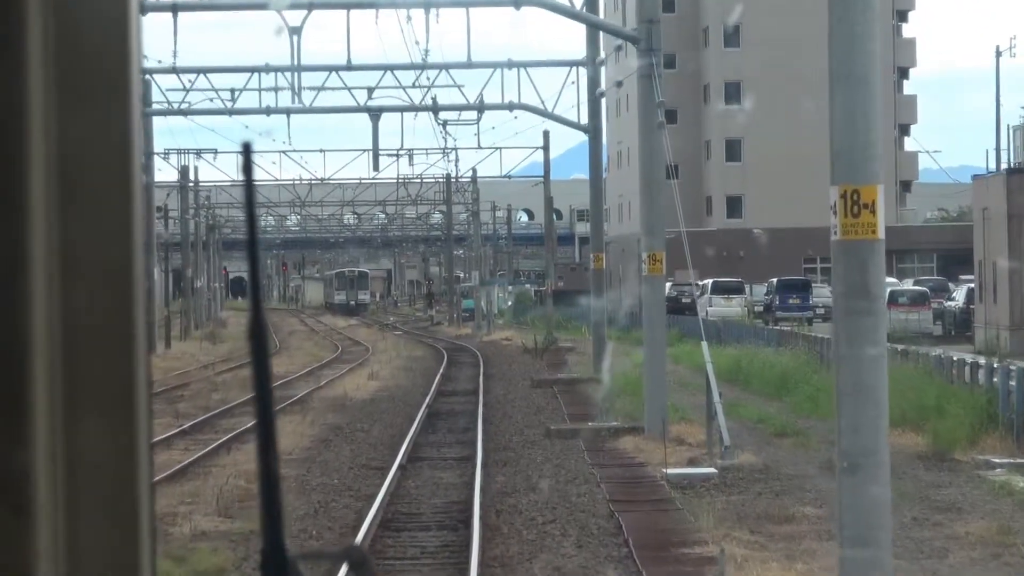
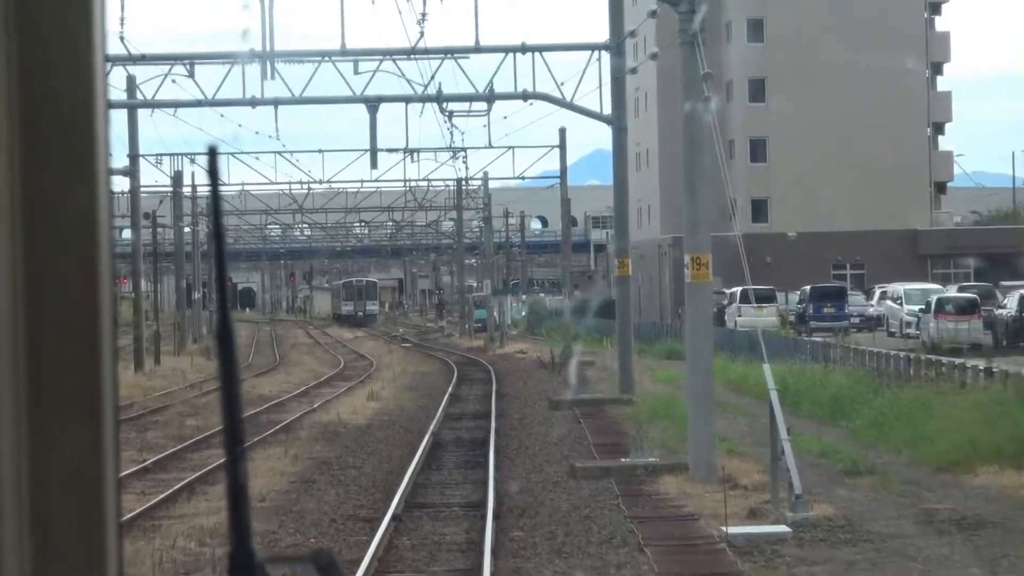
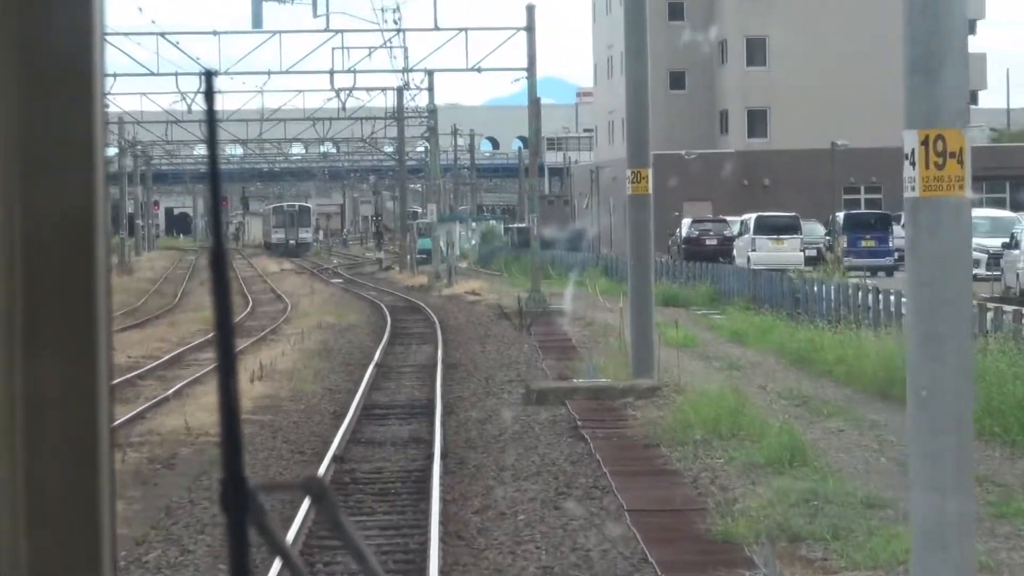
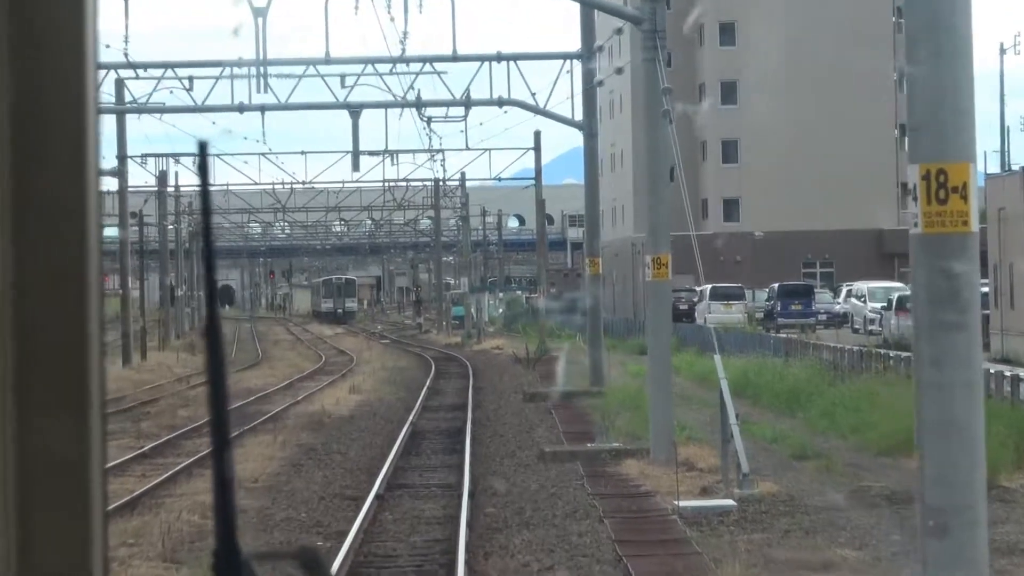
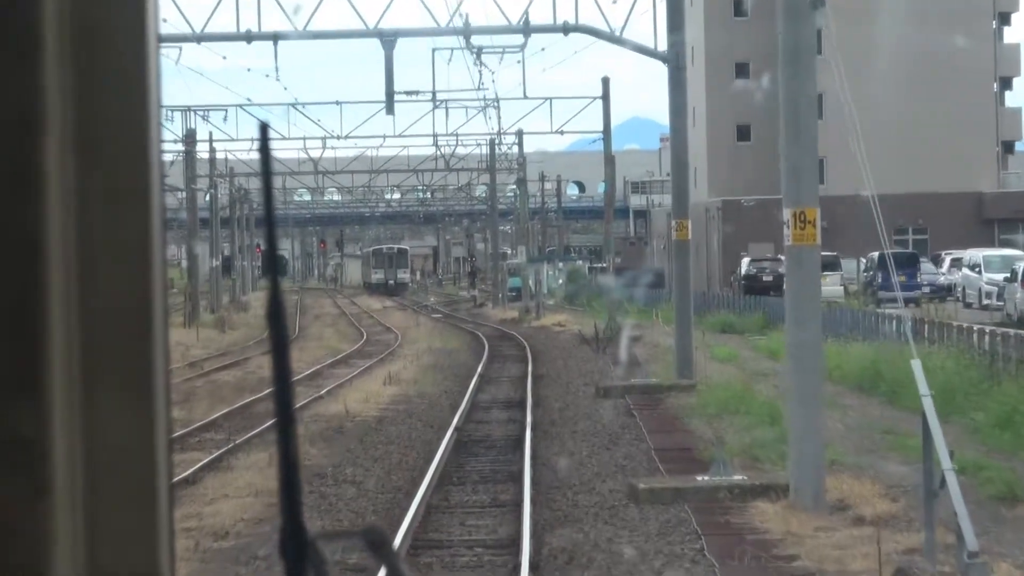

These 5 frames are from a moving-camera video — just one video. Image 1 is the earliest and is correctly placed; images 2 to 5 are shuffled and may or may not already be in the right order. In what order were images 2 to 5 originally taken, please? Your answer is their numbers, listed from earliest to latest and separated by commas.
4, 2, 5, 3
